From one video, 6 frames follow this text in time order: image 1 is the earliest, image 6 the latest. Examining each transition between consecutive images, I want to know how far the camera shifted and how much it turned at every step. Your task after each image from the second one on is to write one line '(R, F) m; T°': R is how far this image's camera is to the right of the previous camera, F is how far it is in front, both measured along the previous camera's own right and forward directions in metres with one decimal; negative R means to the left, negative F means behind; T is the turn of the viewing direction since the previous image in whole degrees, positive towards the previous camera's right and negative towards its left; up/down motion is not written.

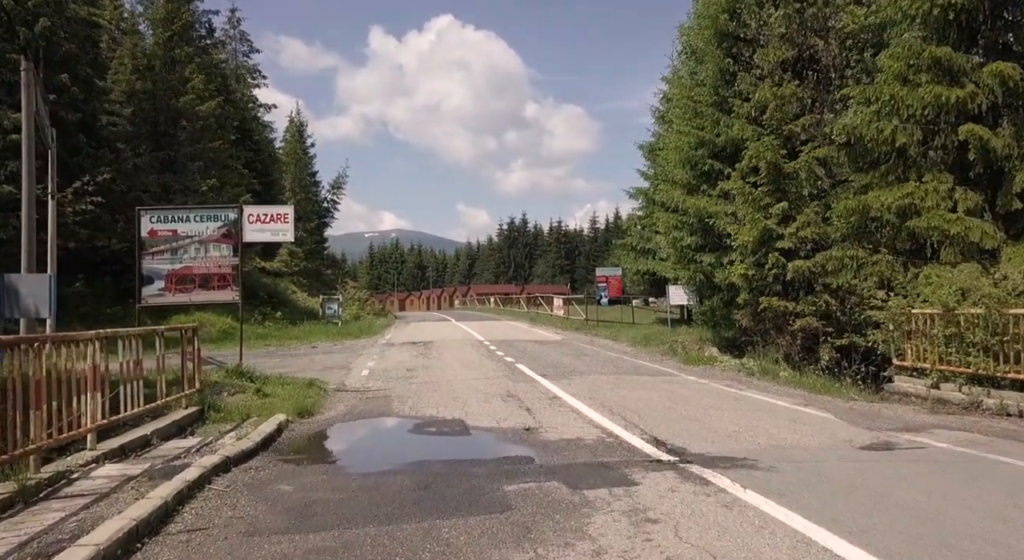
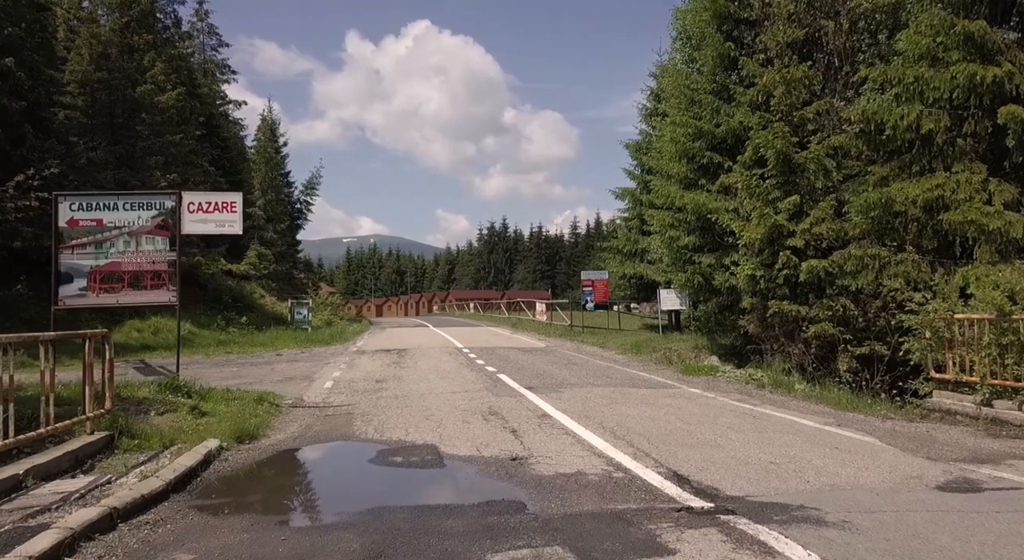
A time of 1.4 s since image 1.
(-0.1, +1.5) m; +2°
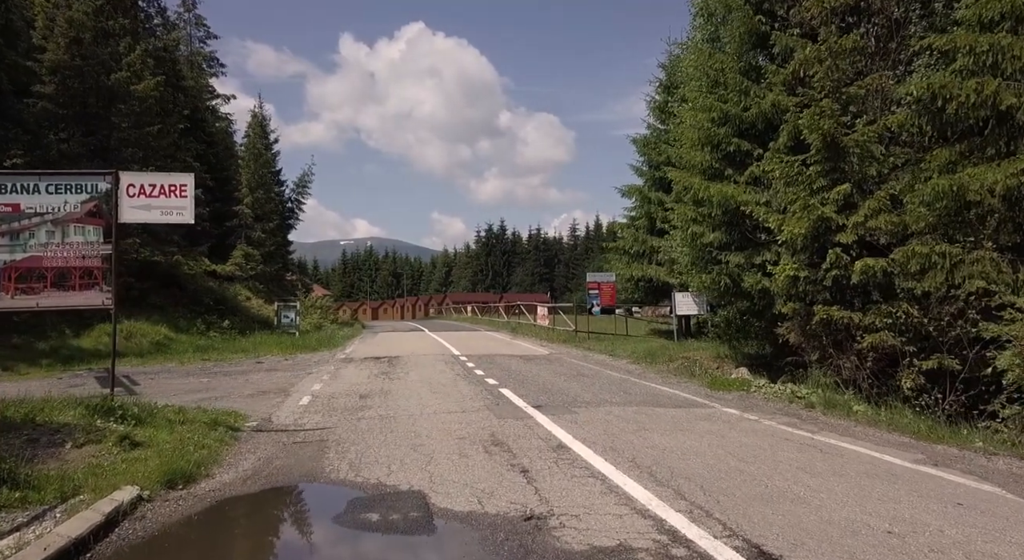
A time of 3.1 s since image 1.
(-0.1, +1.7) m; 0°
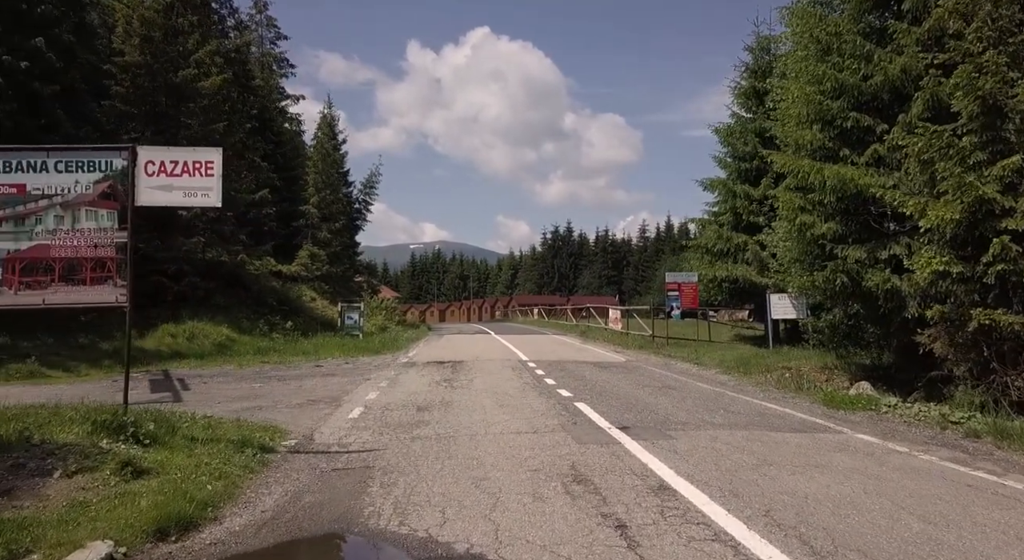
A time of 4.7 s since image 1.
(-0.2, +1.6) m; -6°
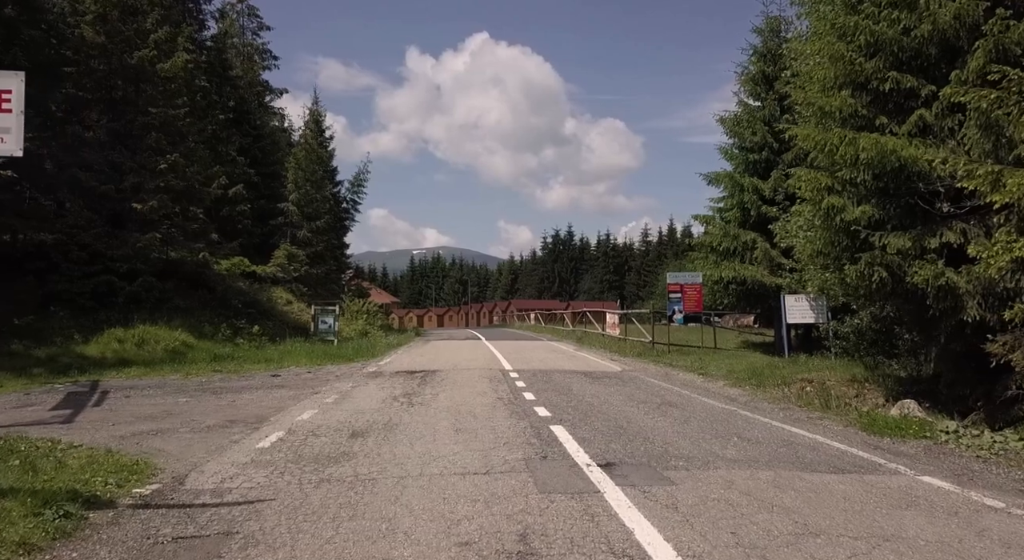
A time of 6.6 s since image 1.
(+0.6, +2.2) m; 0°
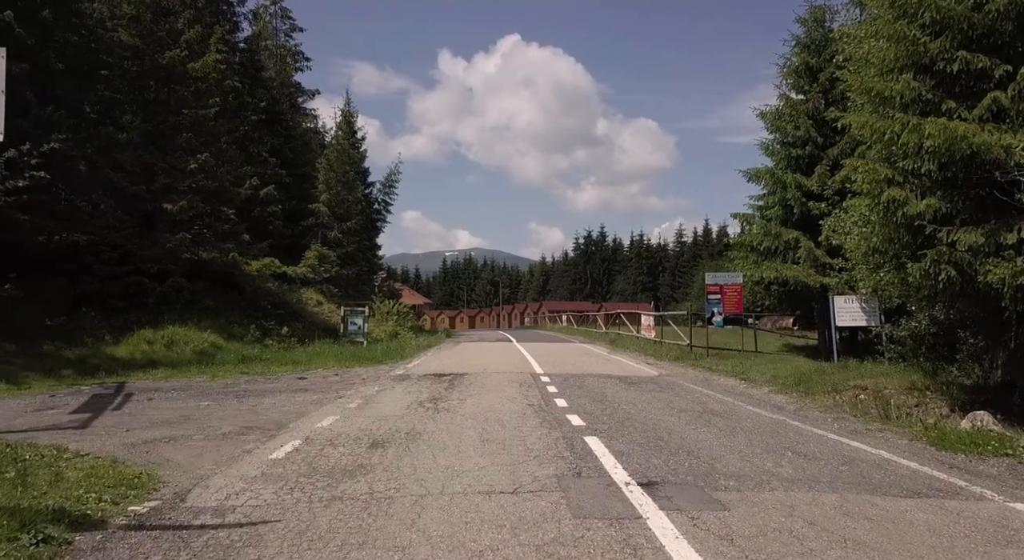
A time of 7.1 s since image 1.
(0.0, +0.6) m; -3°
